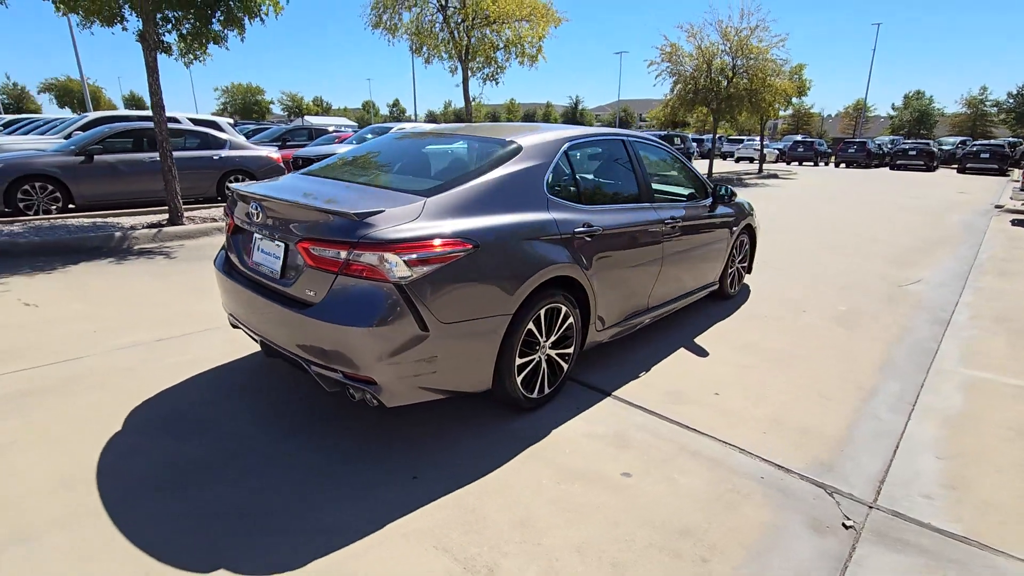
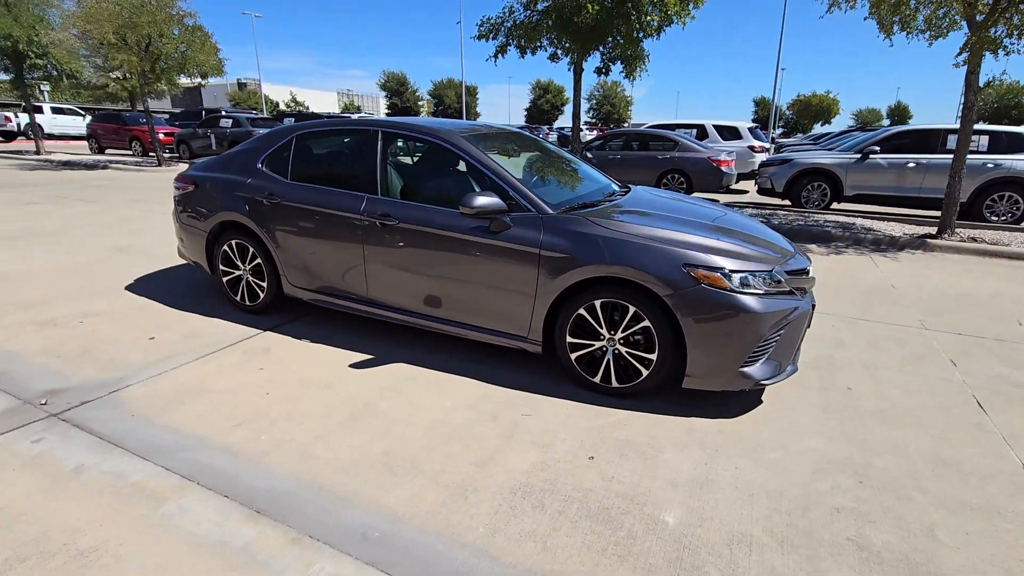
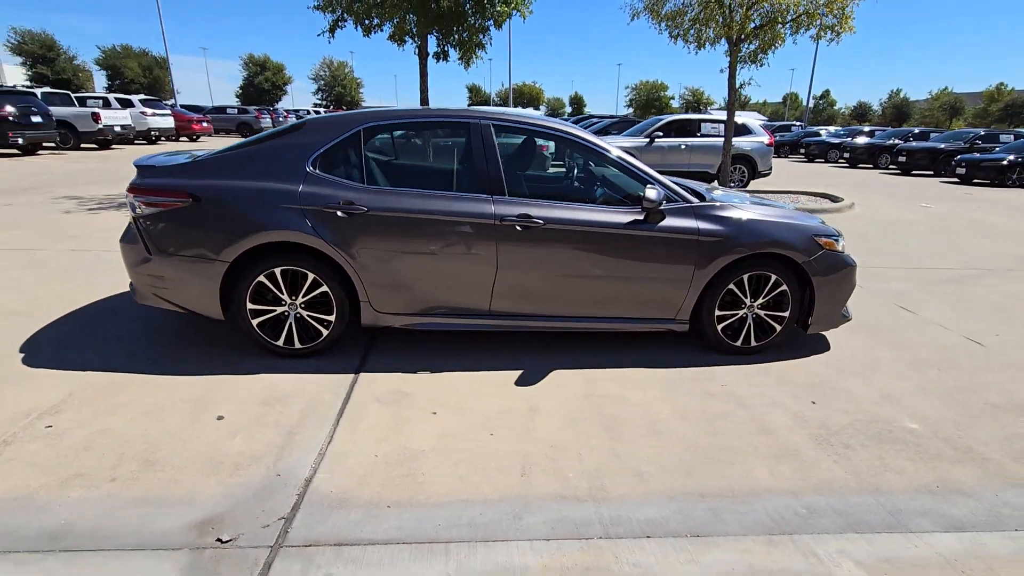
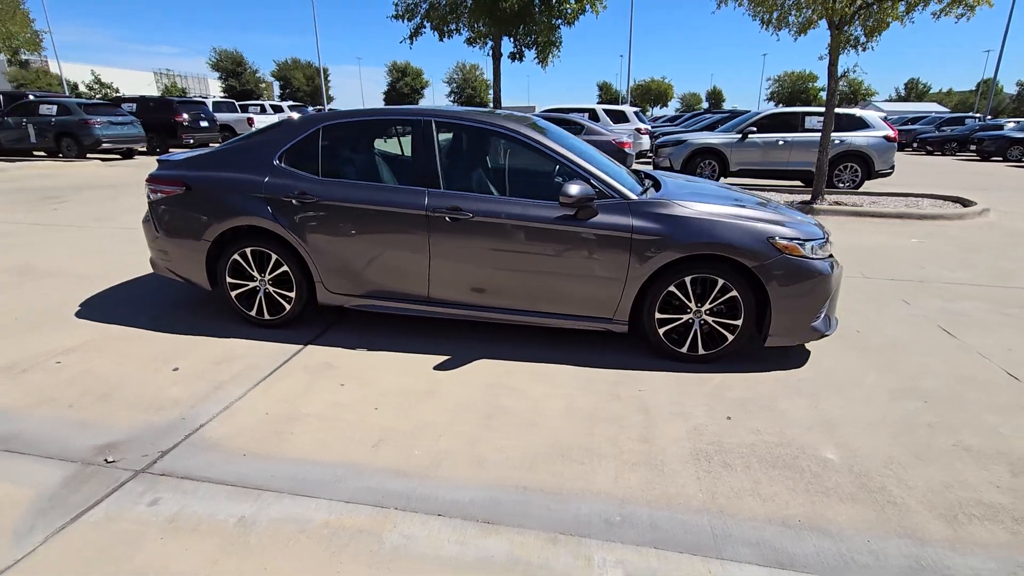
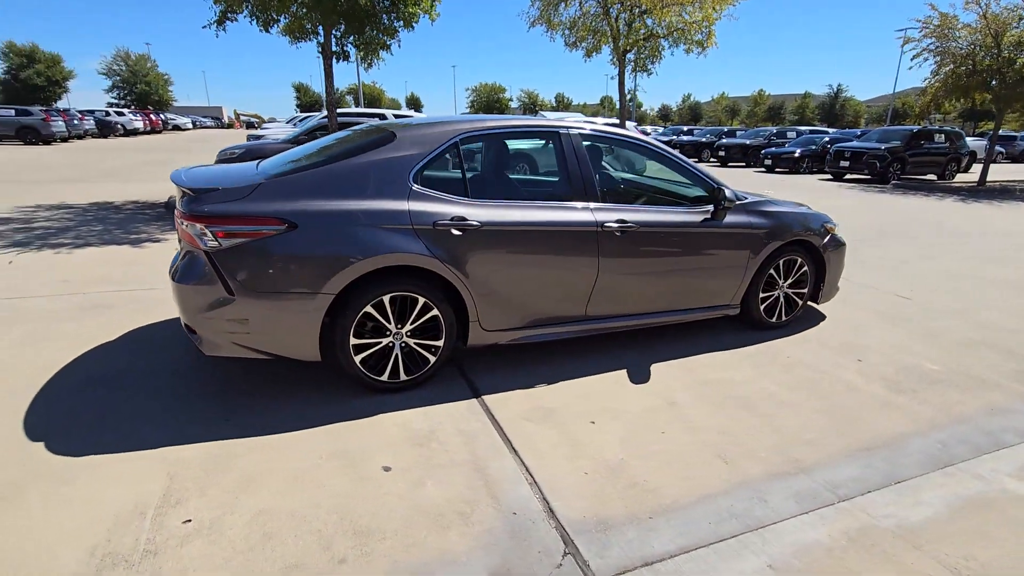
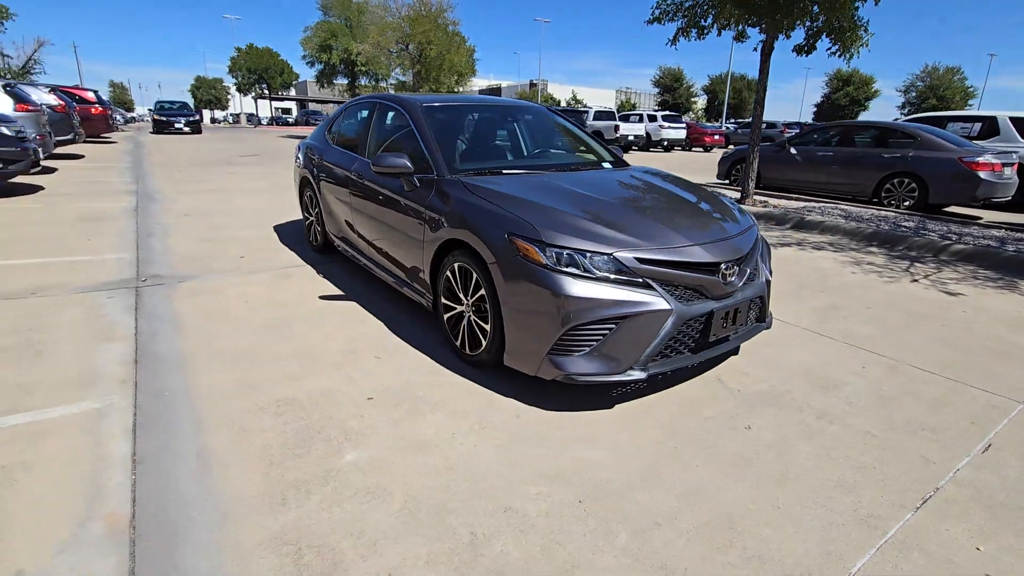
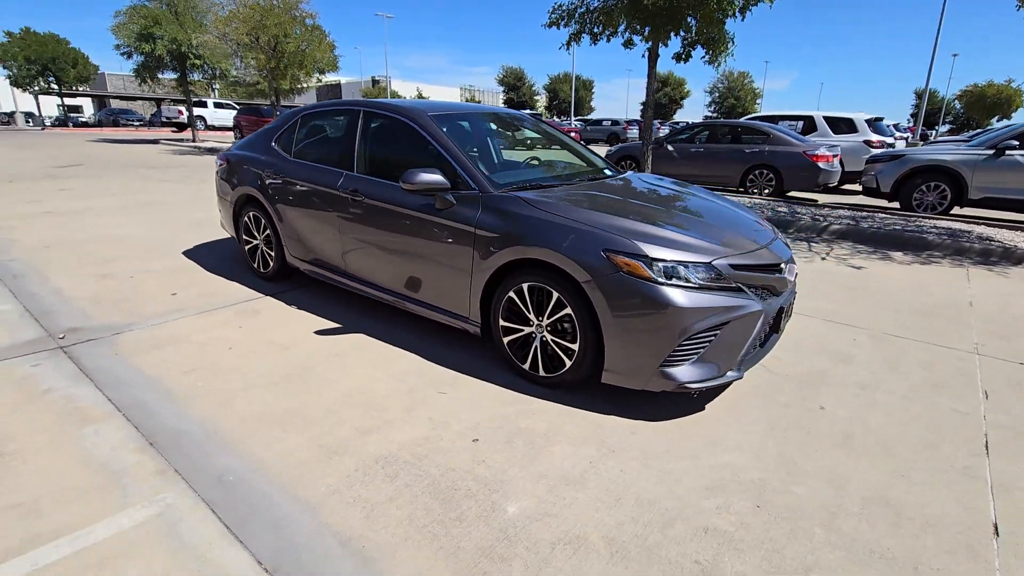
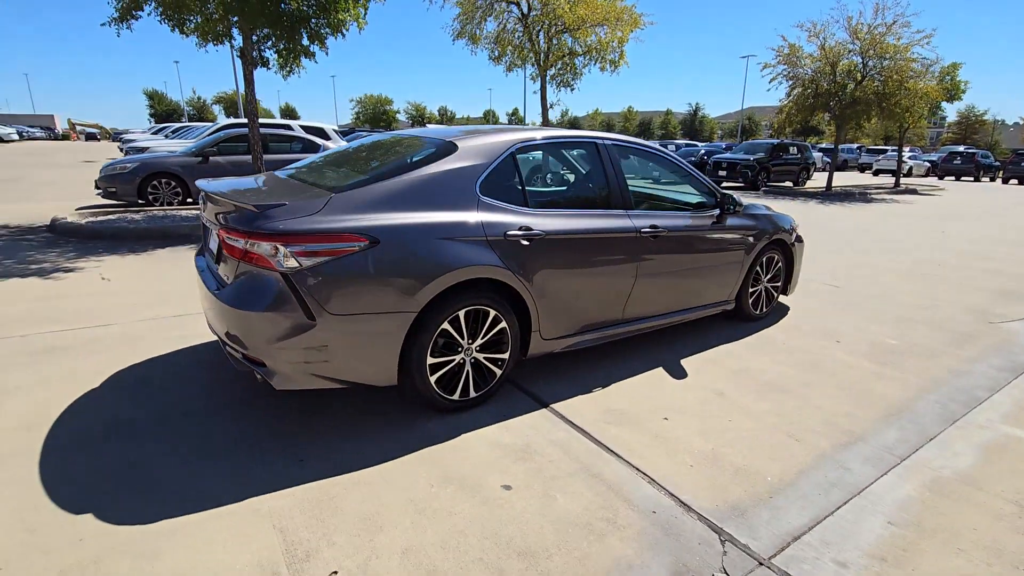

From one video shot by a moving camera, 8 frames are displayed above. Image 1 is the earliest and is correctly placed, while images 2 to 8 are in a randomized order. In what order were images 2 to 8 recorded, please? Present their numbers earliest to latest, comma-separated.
8, 5, 3, 4, 2, 7, 6
